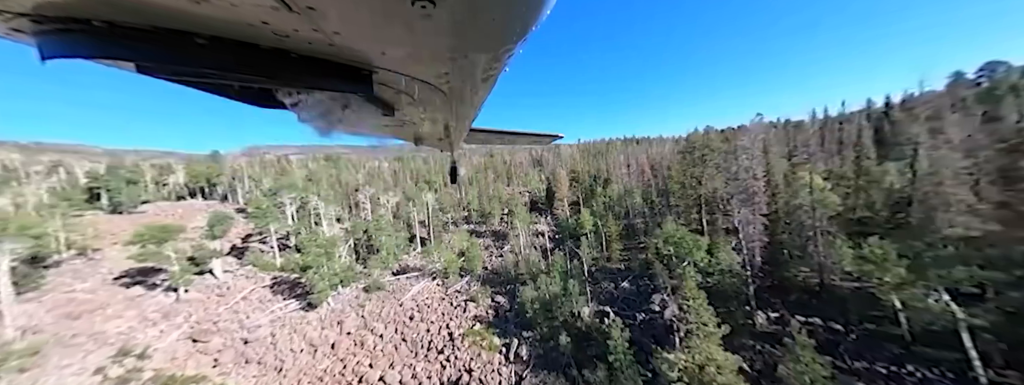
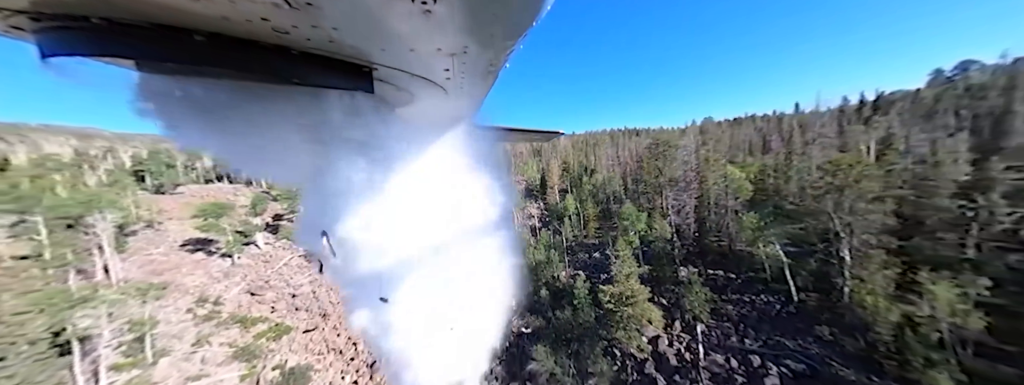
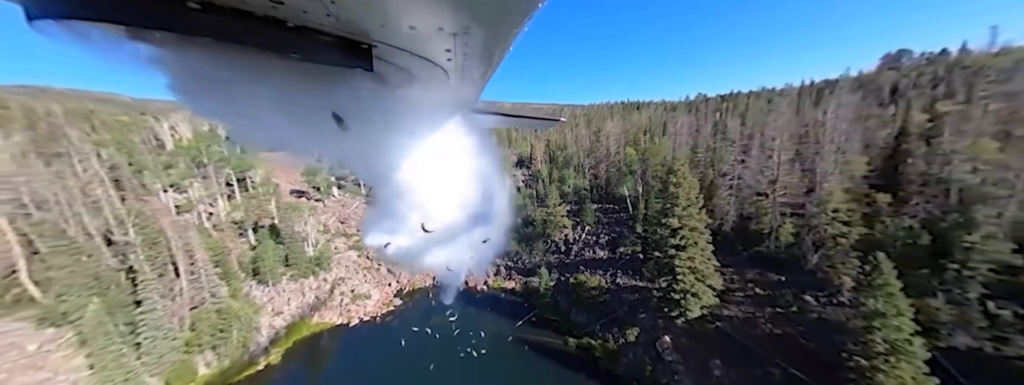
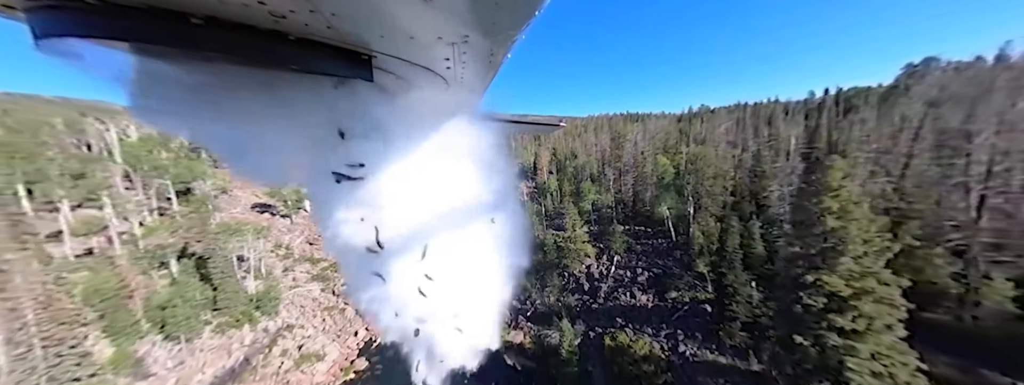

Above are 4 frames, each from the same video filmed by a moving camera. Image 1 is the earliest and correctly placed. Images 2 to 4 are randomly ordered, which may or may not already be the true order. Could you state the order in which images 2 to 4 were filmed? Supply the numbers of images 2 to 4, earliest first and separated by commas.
2, 4, 3
